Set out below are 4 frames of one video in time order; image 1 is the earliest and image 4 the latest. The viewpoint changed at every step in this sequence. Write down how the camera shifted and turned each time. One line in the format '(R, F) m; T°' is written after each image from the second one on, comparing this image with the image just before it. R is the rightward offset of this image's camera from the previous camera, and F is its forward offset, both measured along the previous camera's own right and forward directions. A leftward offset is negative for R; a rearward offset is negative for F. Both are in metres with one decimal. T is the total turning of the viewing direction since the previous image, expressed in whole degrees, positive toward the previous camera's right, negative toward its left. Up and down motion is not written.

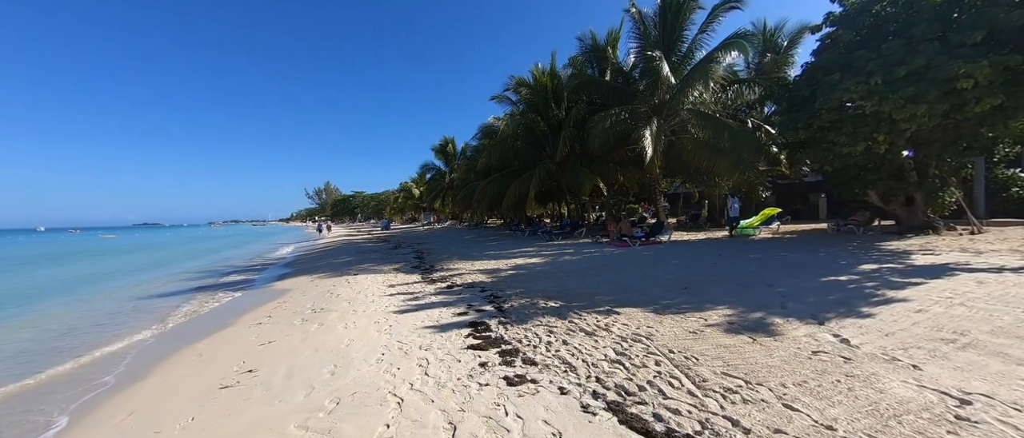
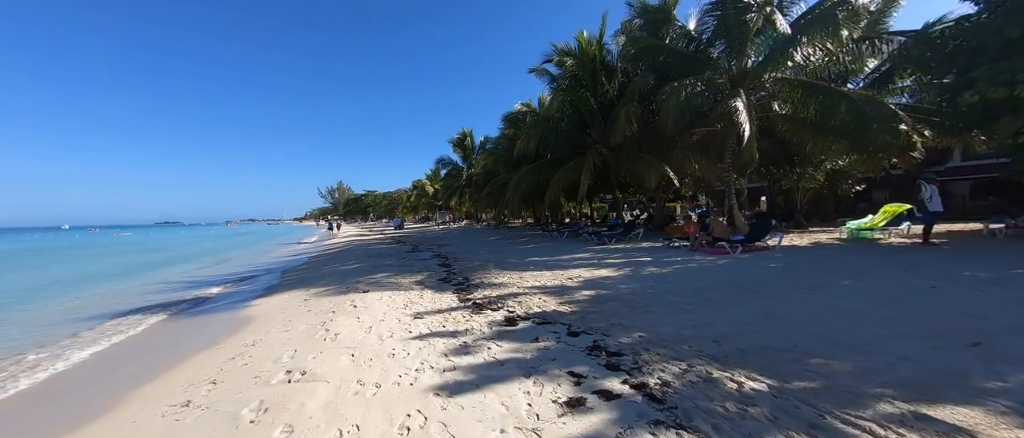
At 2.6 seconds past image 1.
(-1.3, +2.9) m; -2°
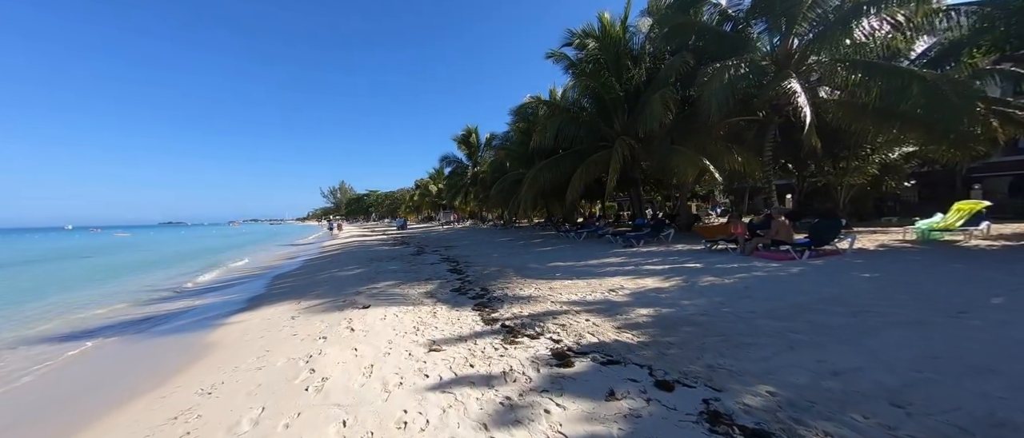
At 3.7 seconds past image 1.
(-0.6, +1.3) m; 0°
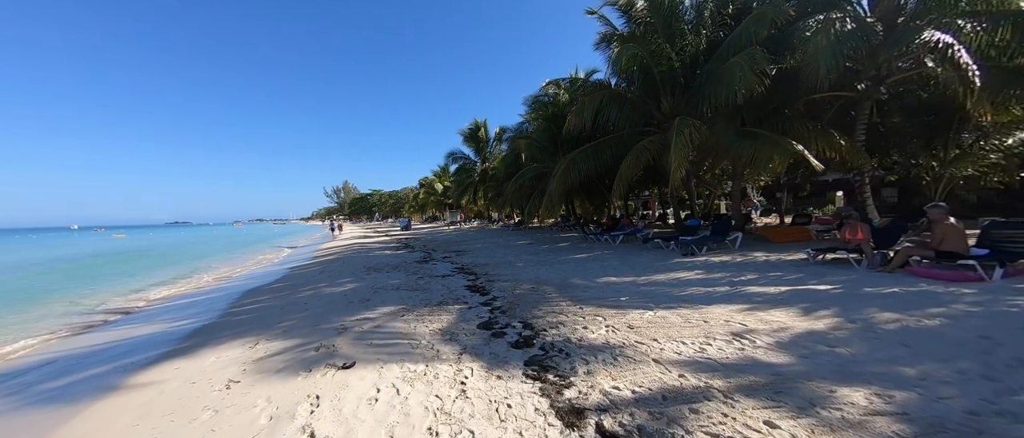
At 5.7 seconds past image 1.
(-0.8, +2.4) m; -1°
